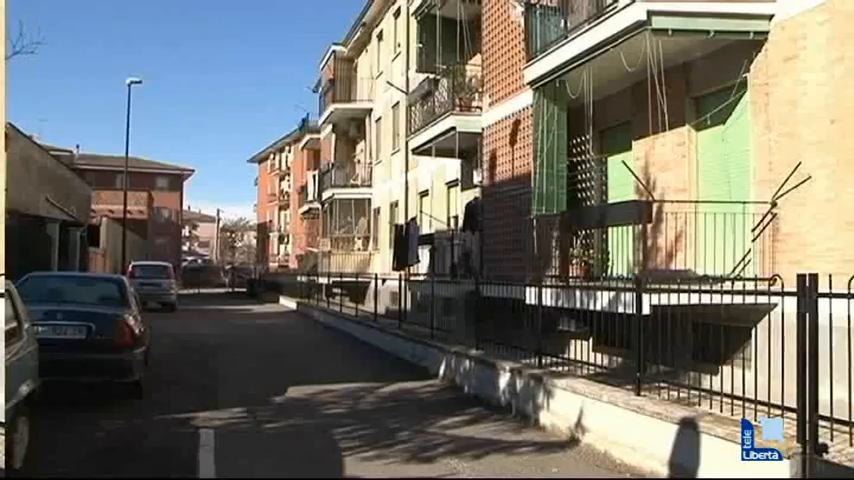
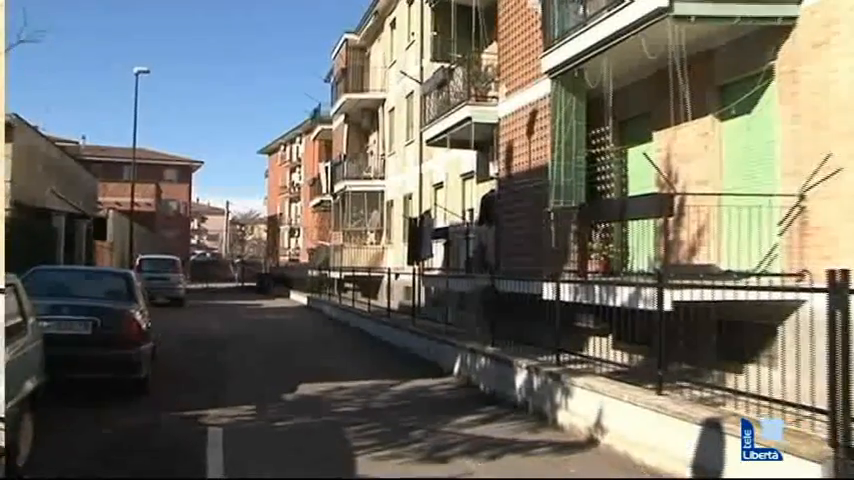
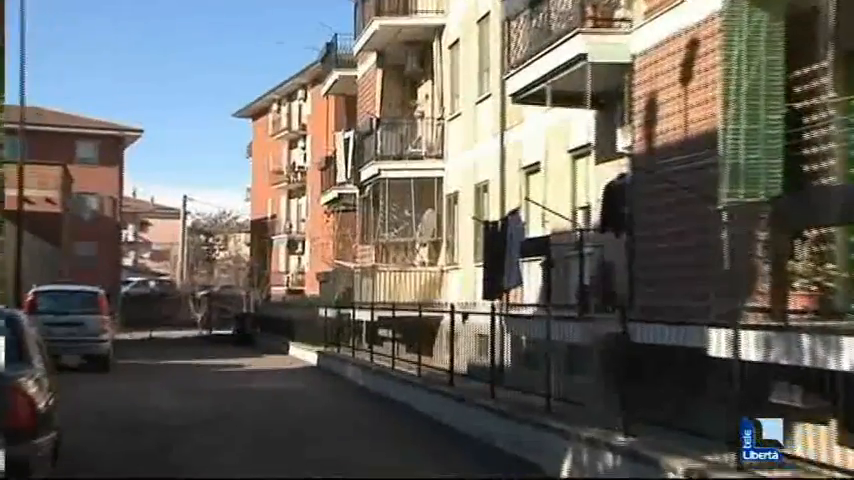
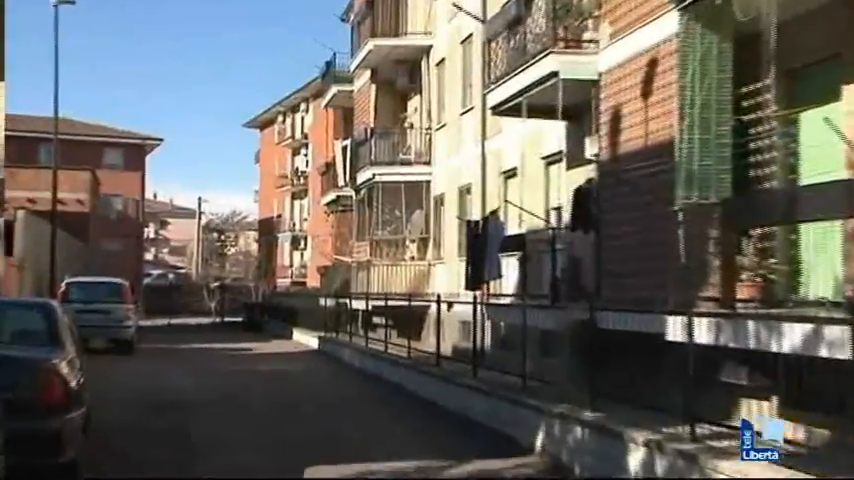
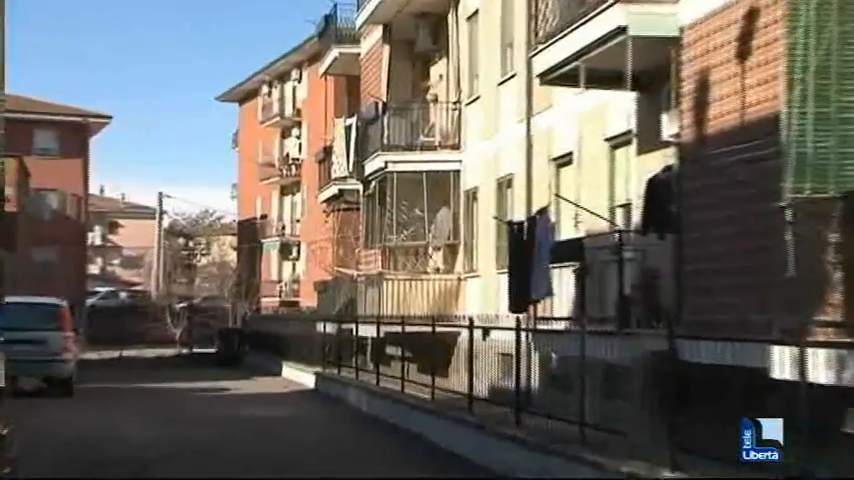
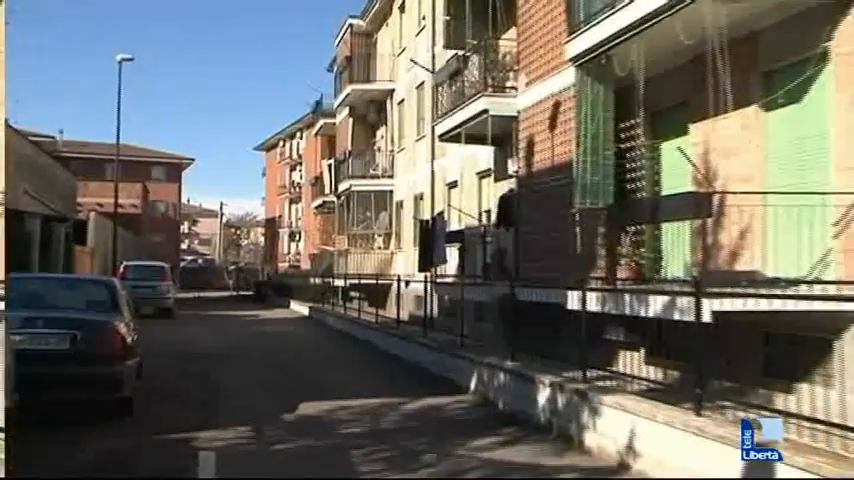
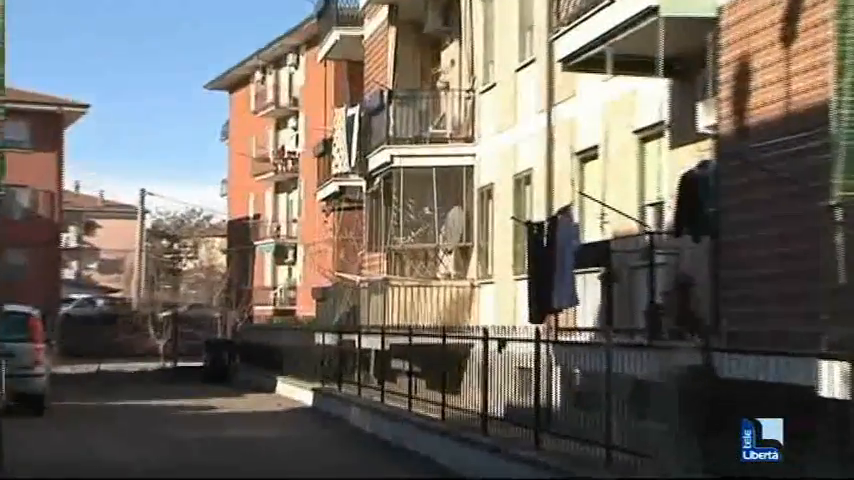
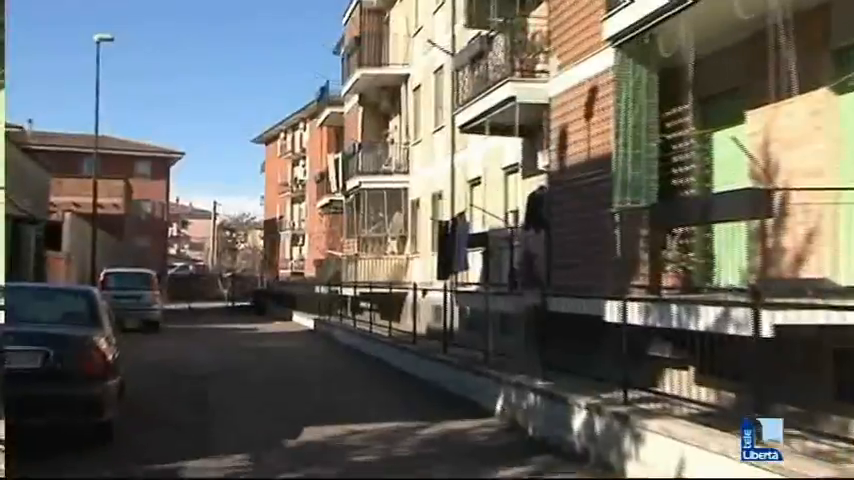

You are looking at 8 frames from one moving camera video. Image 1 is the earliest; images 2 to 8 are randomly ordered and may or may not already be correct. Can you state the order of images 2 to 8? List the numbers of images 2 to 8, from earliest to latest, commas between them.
2, 6, 8, 4, 3, 5, 7
